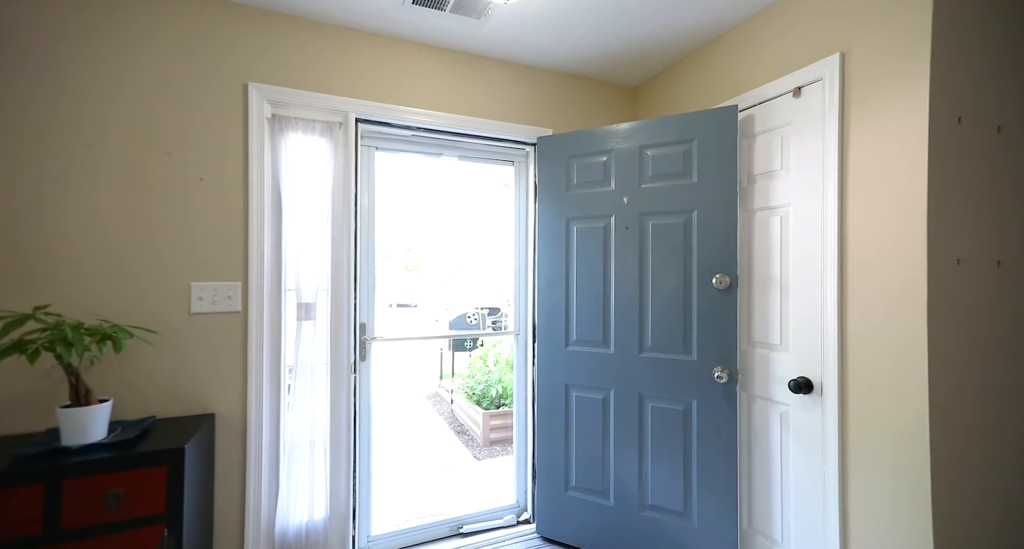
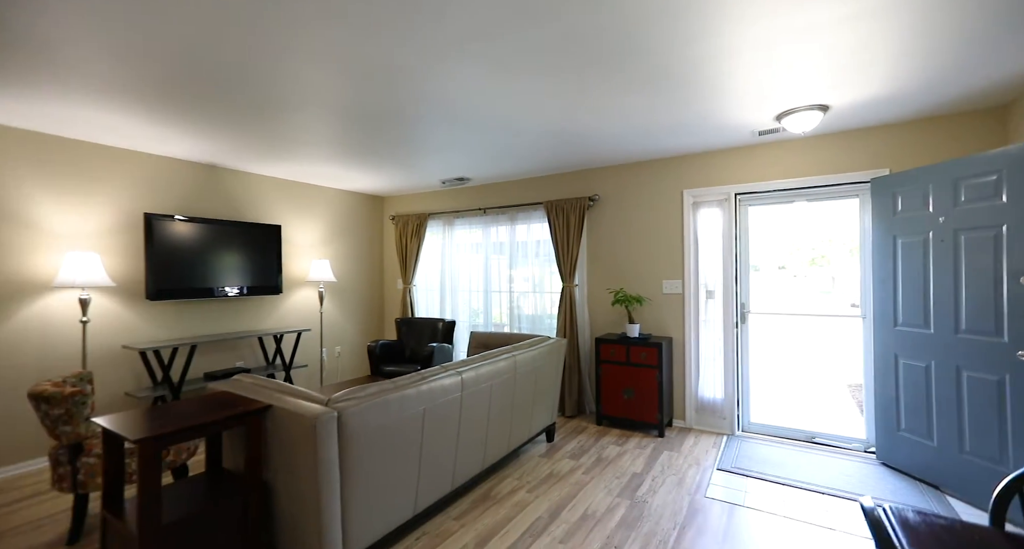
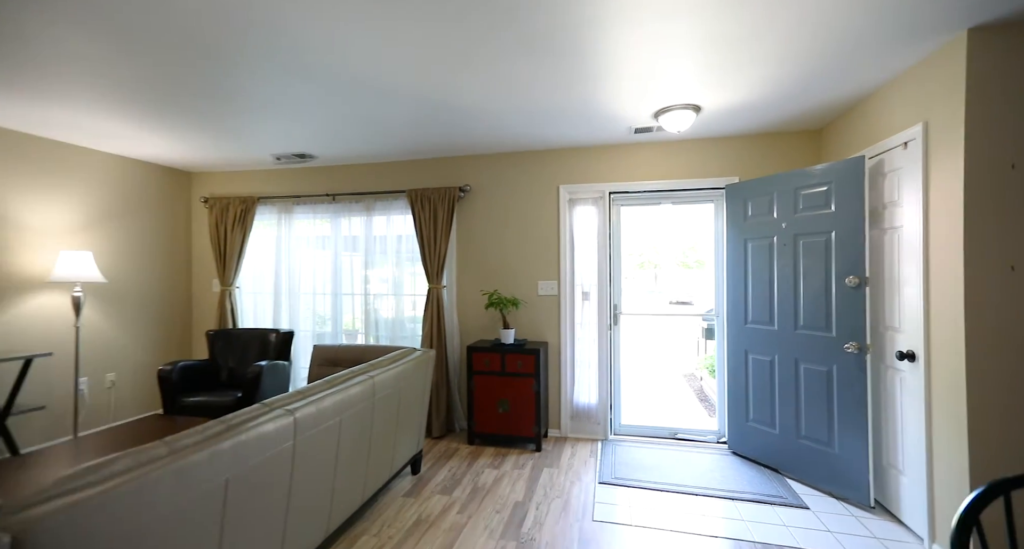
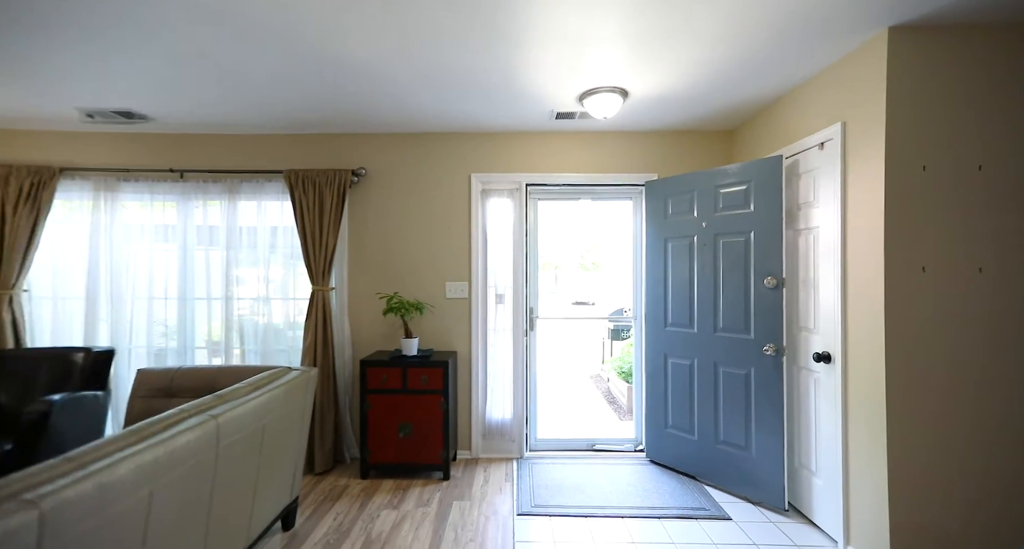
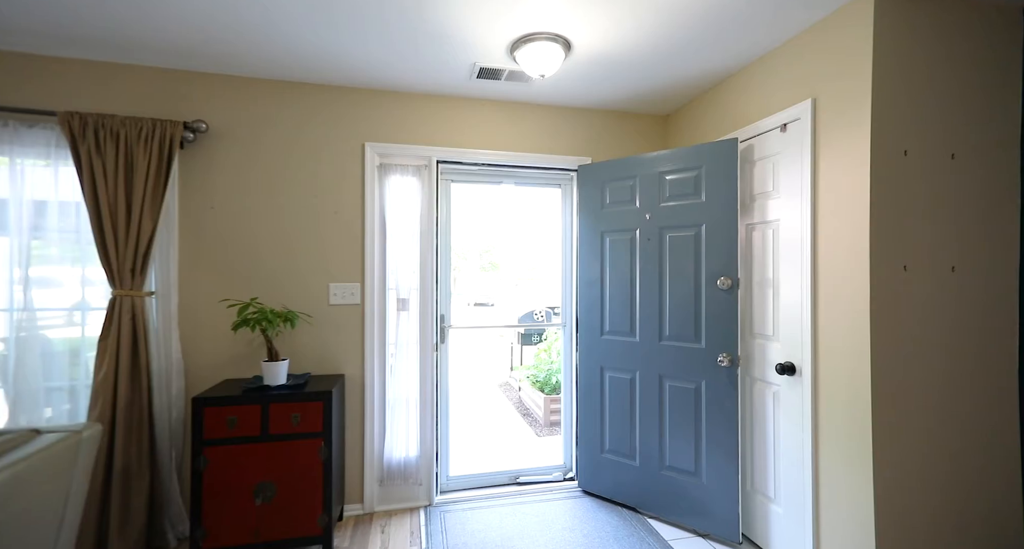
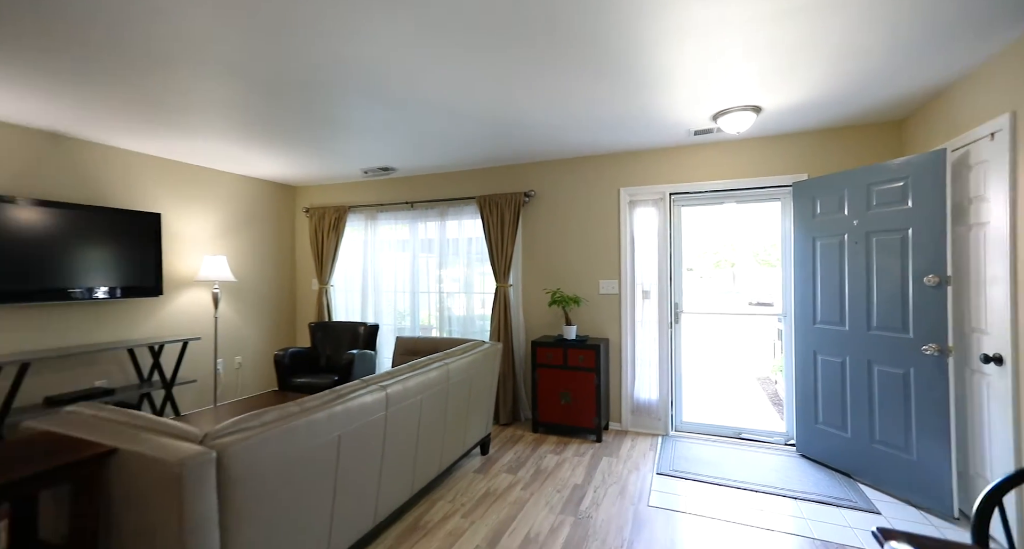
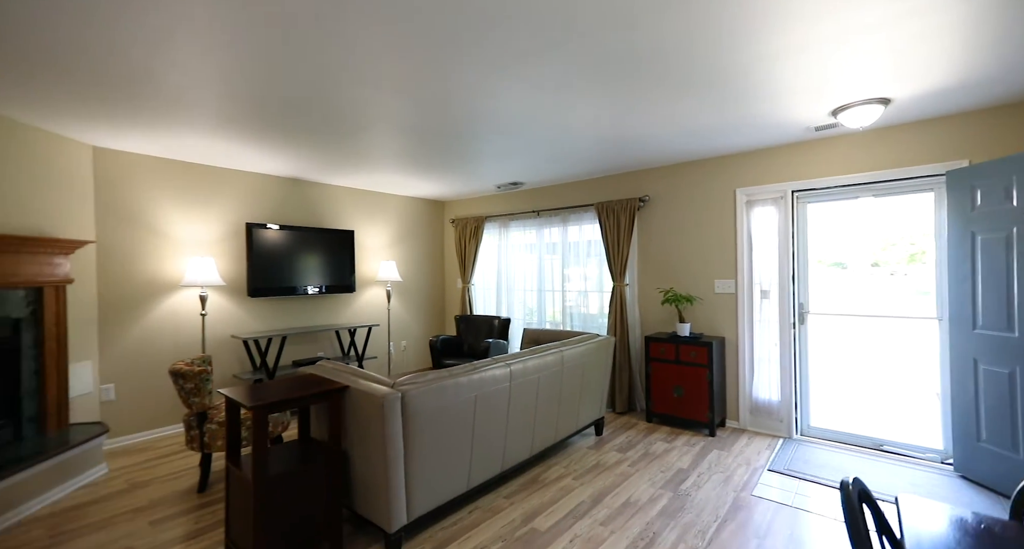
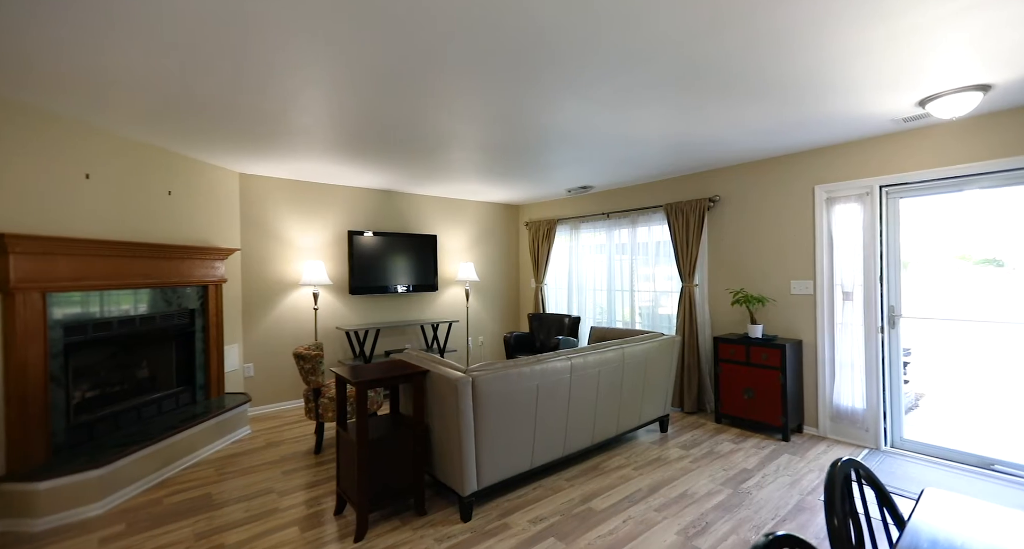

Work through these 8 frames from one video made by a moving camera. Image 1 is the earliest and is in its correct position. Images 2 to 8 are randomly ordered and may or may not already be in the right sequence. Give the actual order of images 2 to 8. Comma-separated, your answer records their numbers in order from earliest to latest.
5, 4, 3, 6, 2, 7, 8
